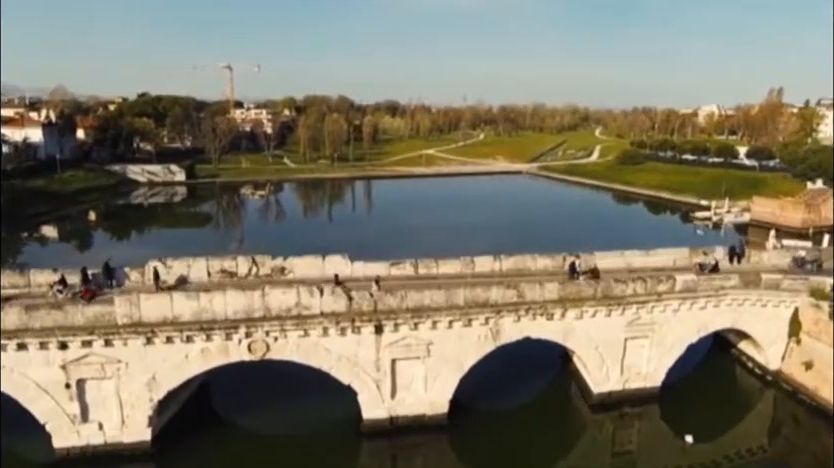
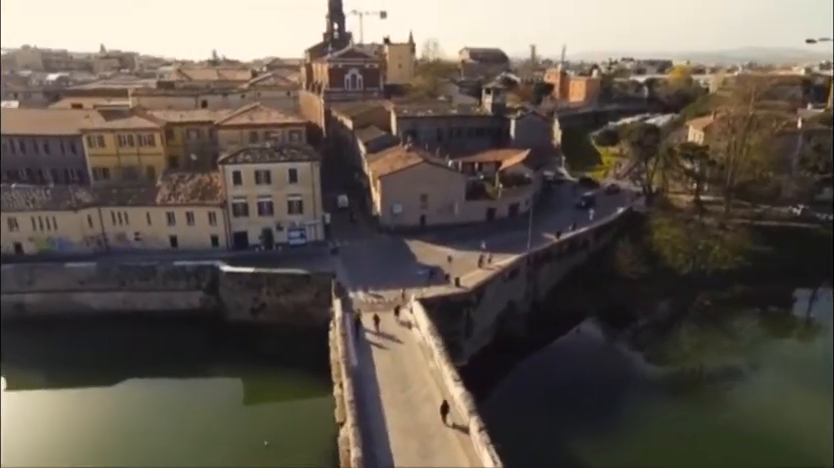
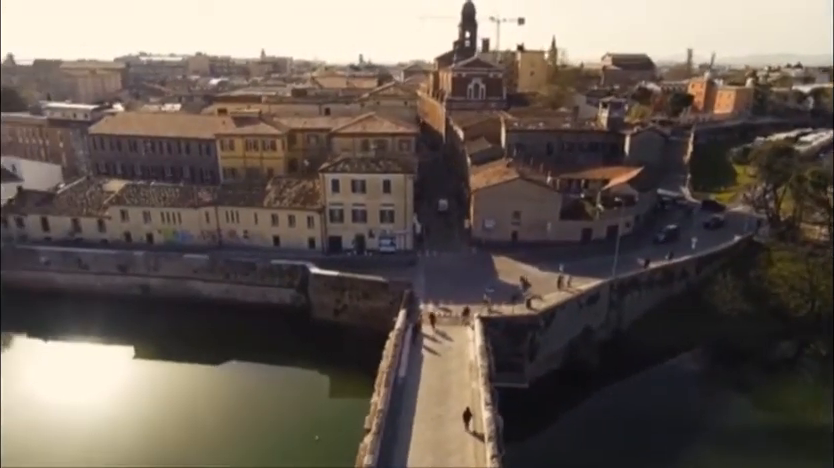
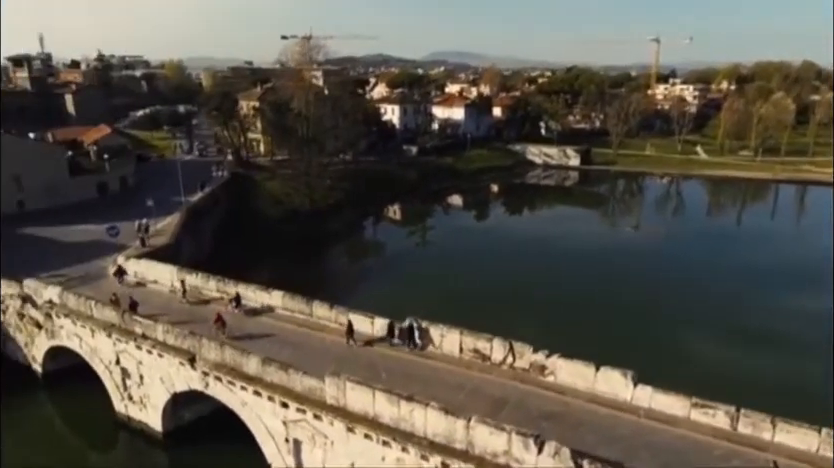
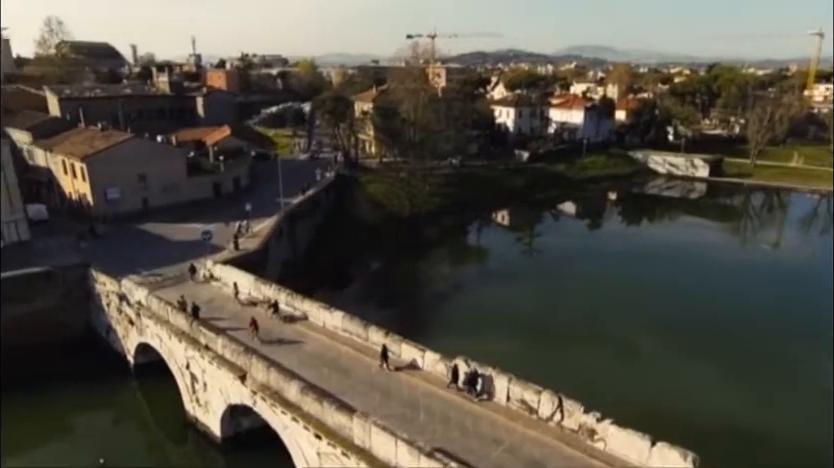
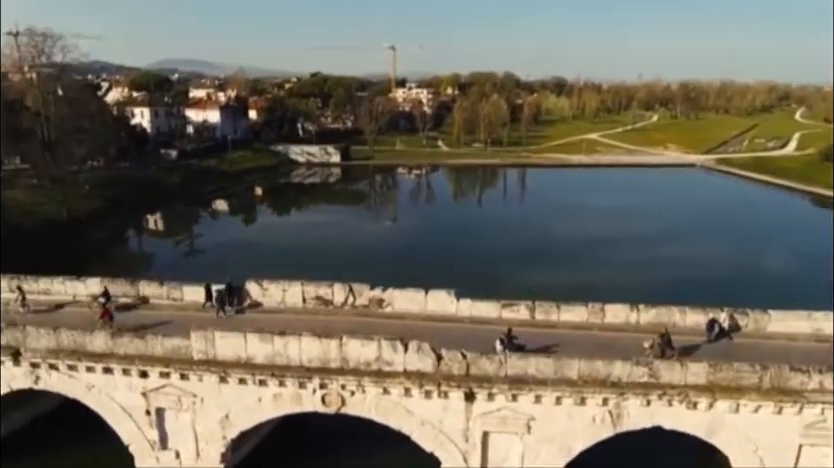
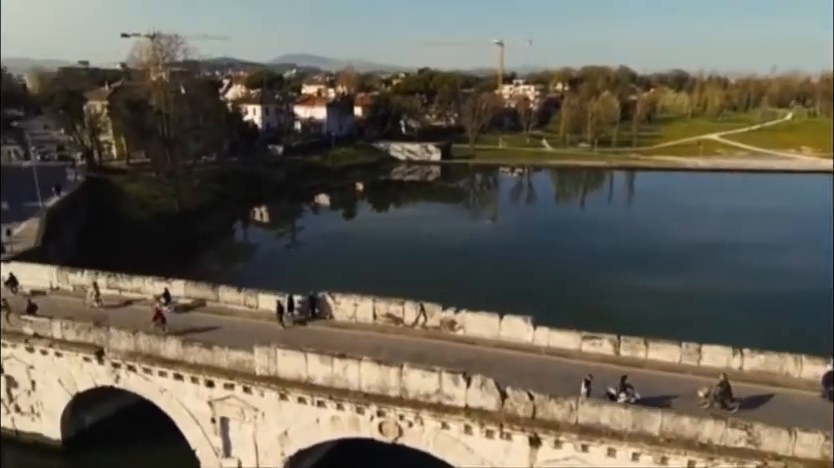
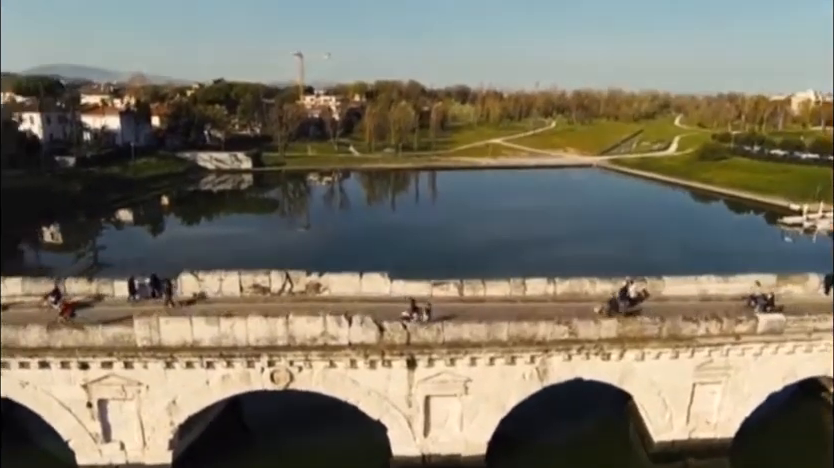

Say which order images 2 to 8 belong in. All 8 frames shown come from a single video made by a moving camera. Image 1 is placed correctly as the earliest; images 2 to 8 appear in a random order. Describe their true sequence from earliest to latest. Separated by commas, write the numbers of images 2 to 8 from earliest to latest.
8, 6, 7, 4, 5, 2, 3
